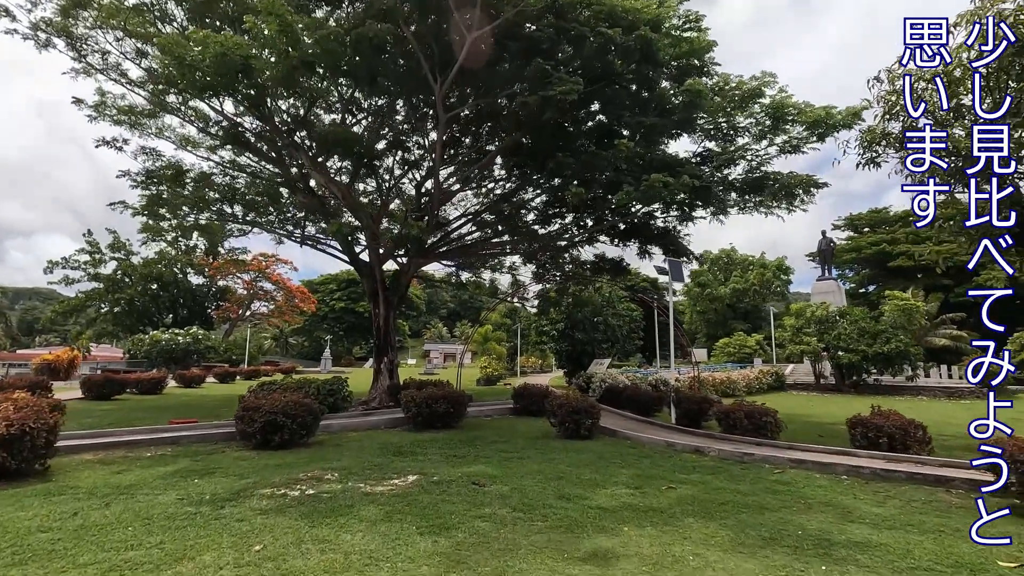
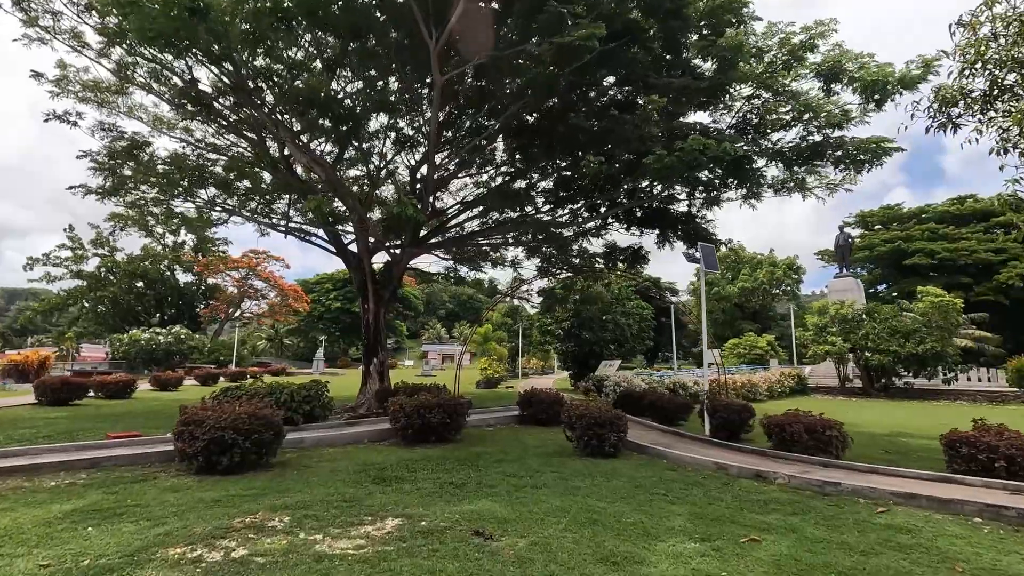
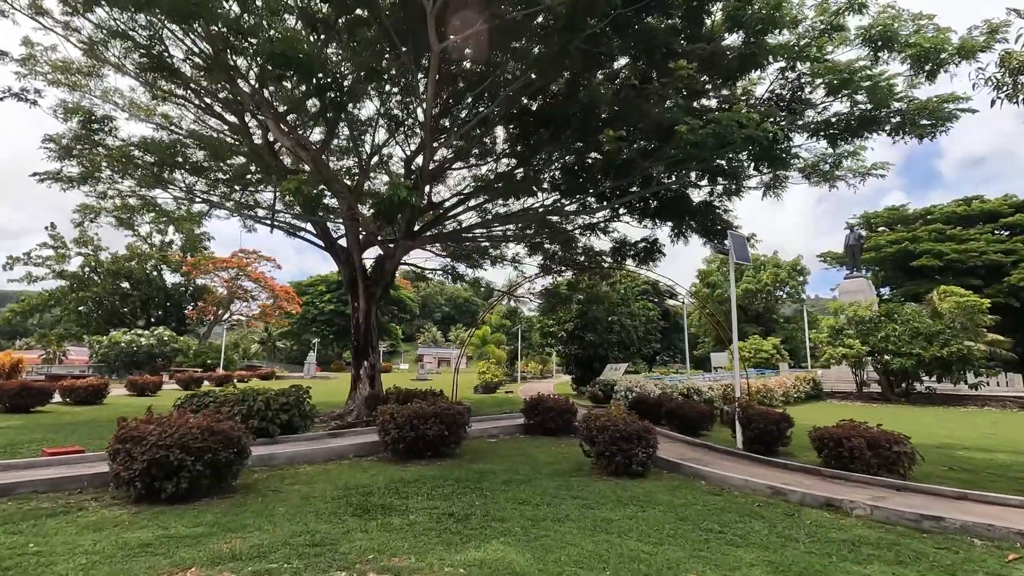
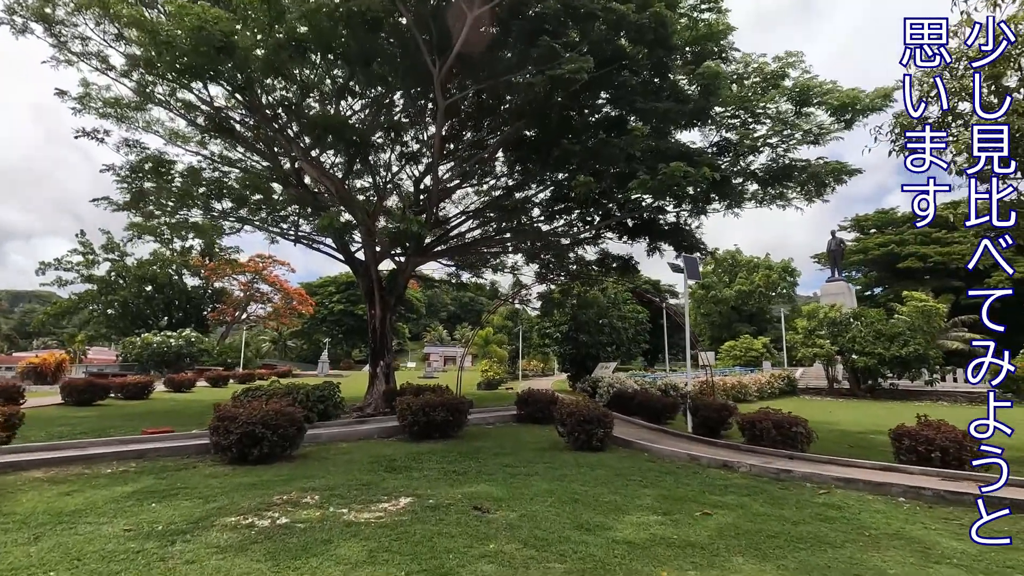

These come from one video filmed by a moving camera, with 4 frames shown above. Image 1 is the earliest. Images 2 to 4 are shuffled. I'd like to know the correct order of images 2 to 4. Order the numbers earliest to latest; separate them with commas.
4, 2, 3
